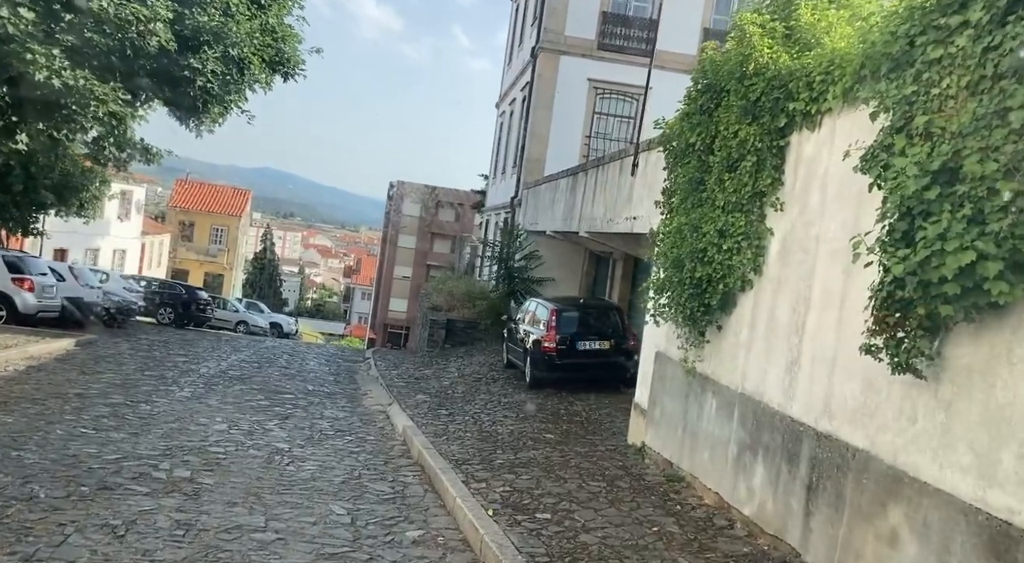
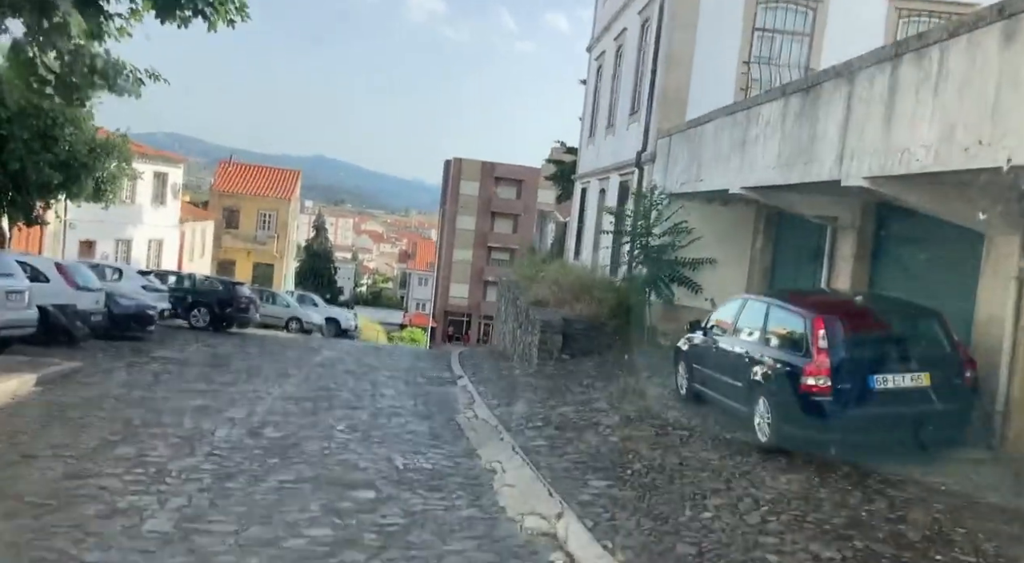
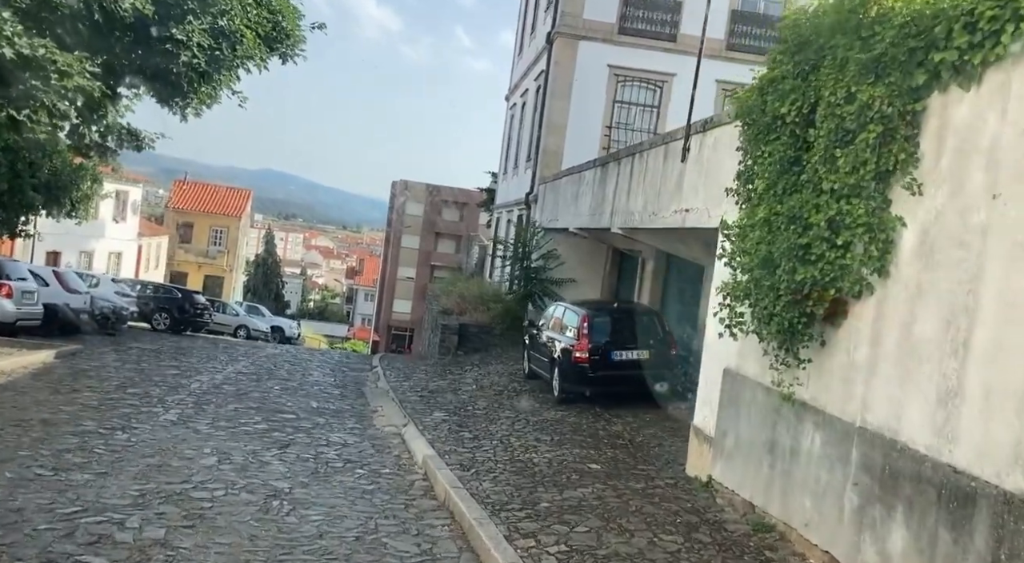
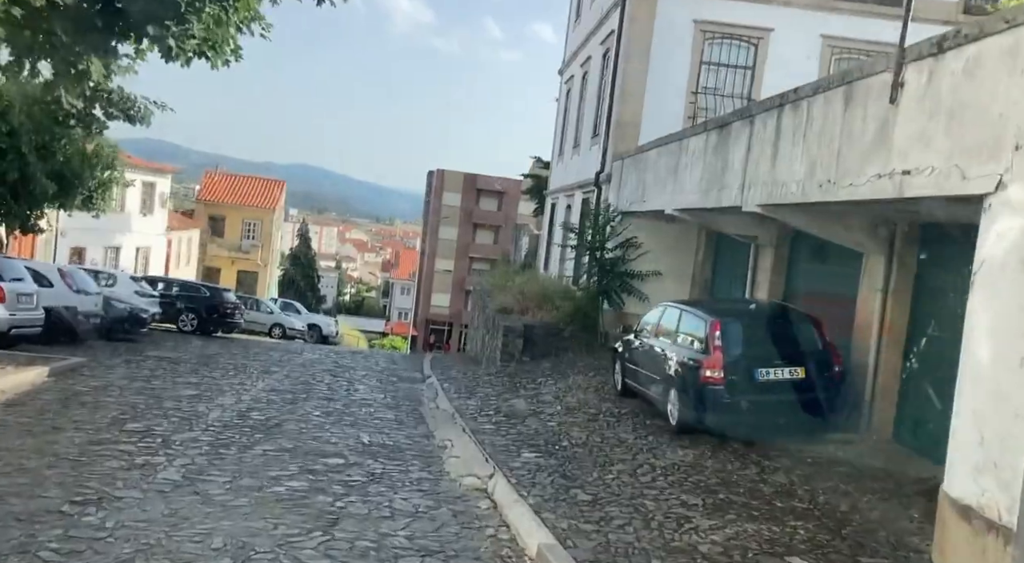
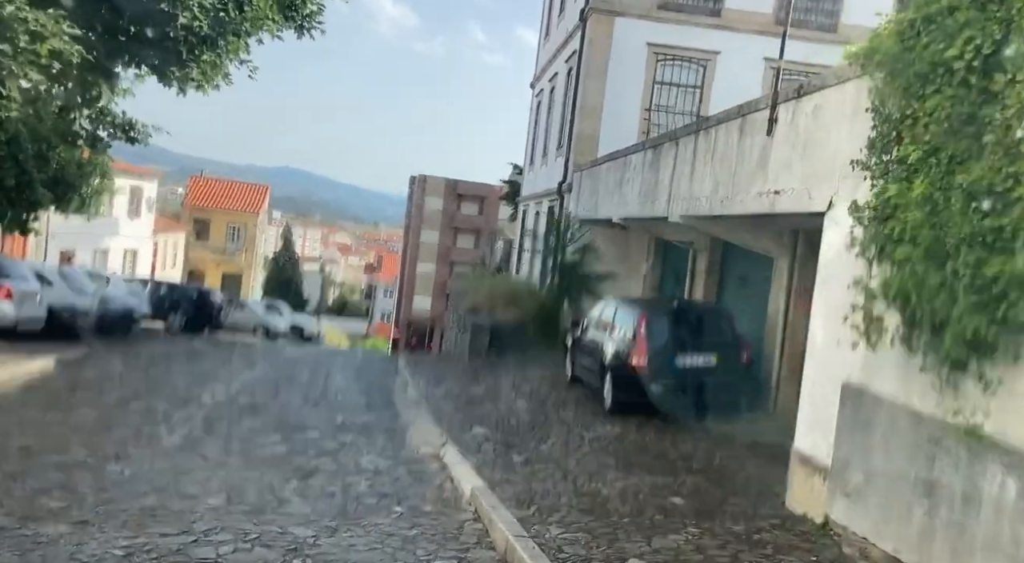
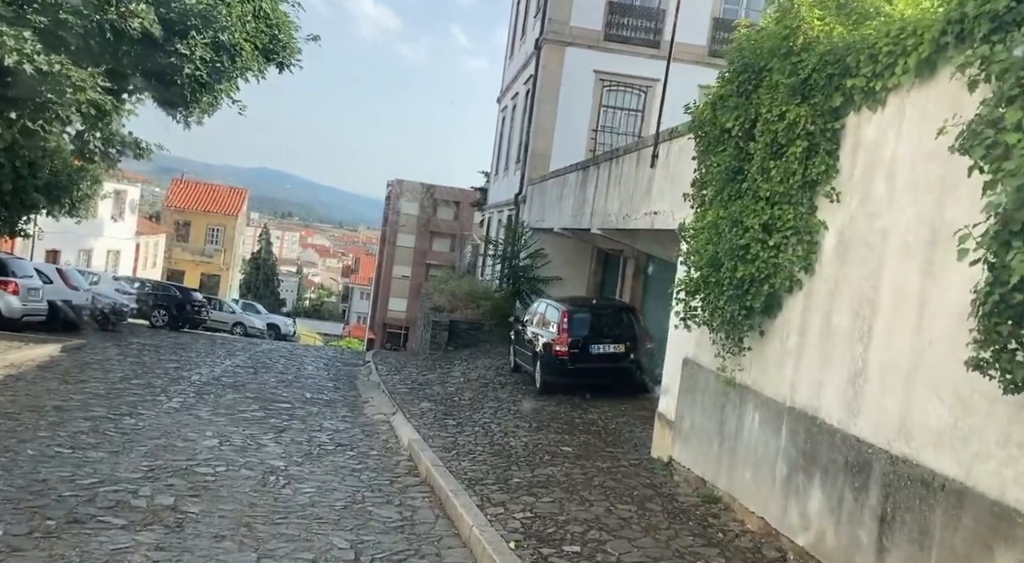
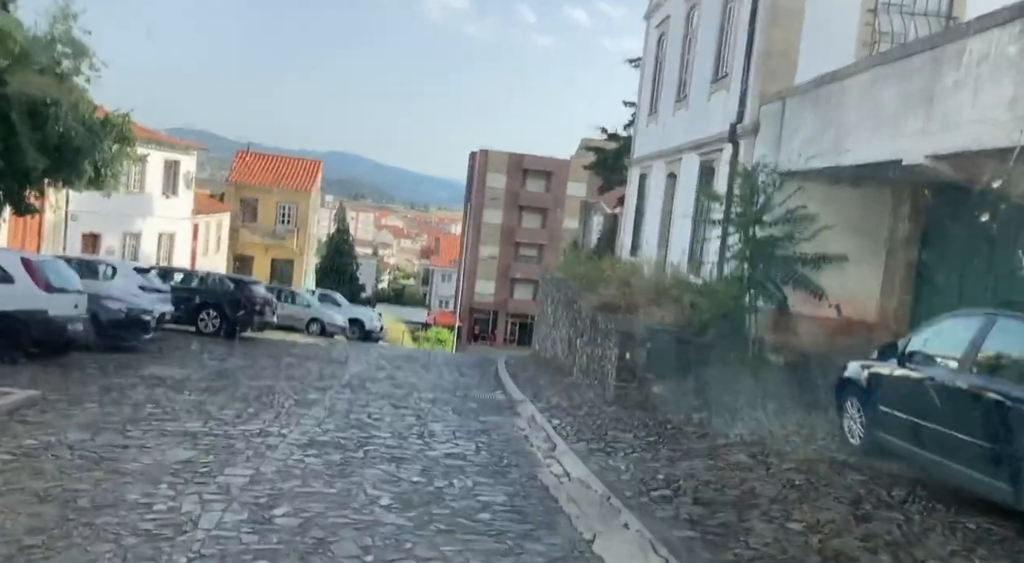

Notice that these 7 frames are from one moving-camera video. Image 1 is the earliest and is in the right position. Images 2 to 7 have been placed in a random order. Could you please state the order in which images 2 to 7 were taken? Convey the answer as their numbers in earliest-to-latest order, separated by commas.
6, 3, 5, 4, 2, 7
